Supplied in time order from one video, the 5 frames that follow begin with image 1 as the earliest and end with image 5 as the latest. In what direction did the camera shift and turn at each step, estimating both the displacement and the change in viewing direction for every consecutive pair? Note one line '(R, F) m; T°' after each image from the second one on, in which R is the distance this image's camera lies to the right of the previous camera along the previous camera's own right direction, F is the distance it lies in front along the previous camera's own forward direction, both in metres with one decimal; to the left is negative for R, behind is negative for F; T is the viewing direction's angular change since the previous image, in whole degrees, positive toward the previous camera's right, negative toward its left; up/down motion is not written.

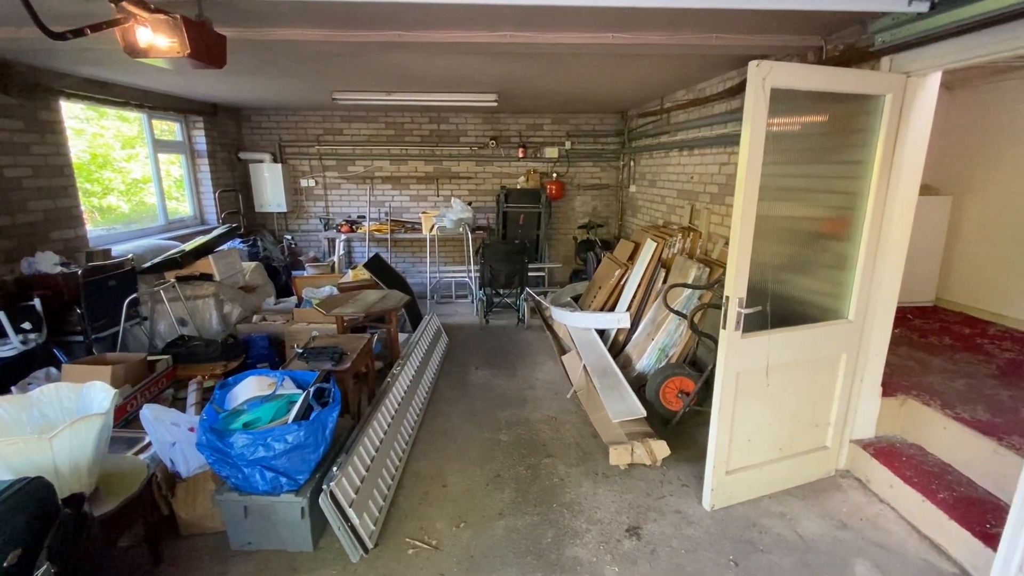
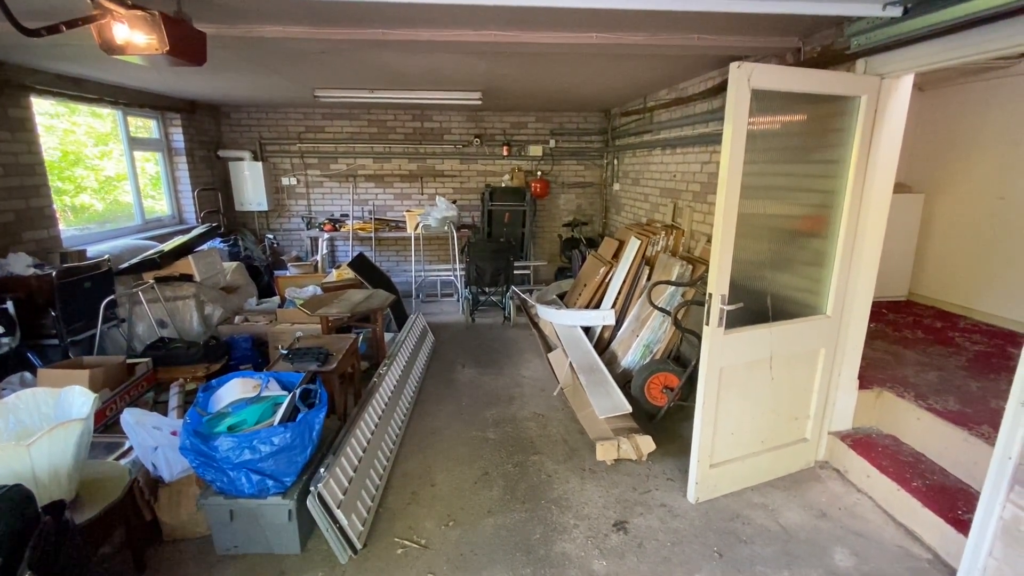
(0.0, 0.0) m; +2°
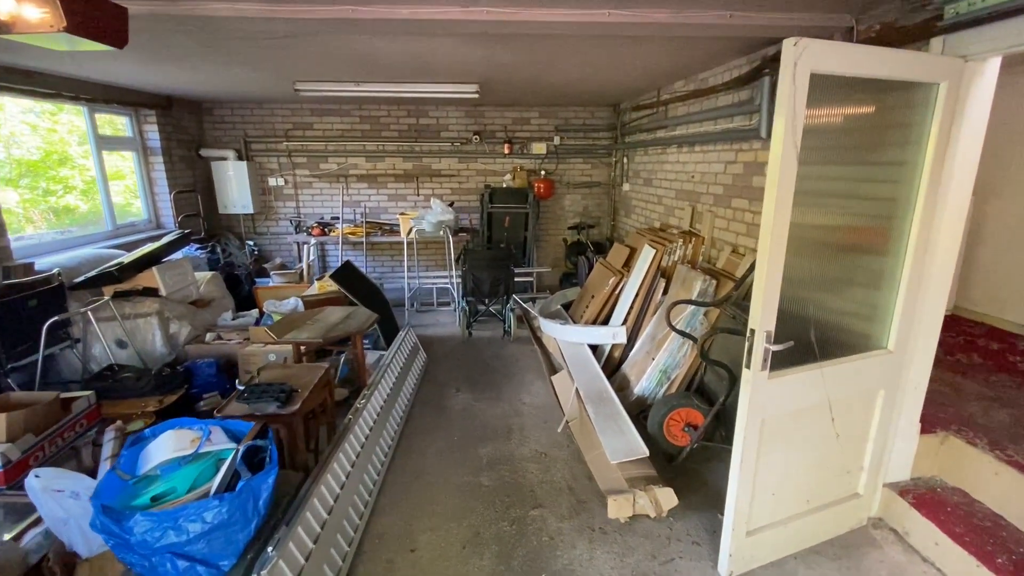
(0.0, +0.4) m; -1°
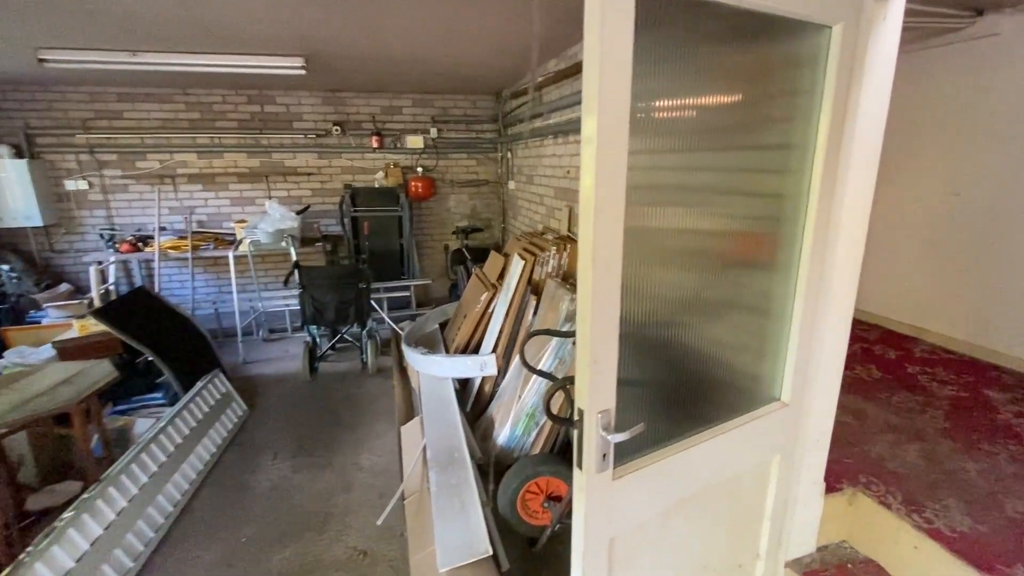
(+0.6, +0.7) m; +8°
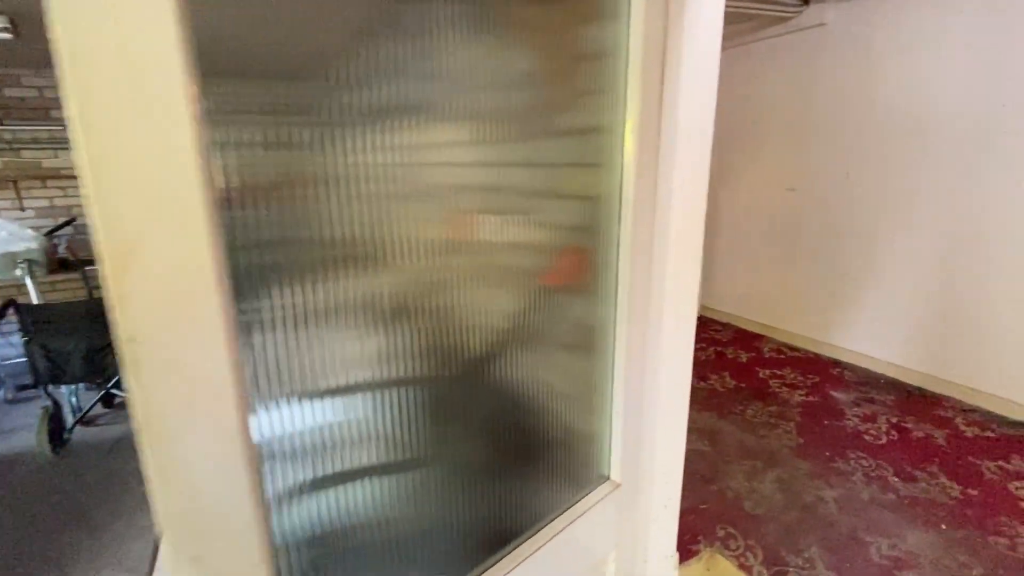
(+0.4, +0.5) m; +12°
